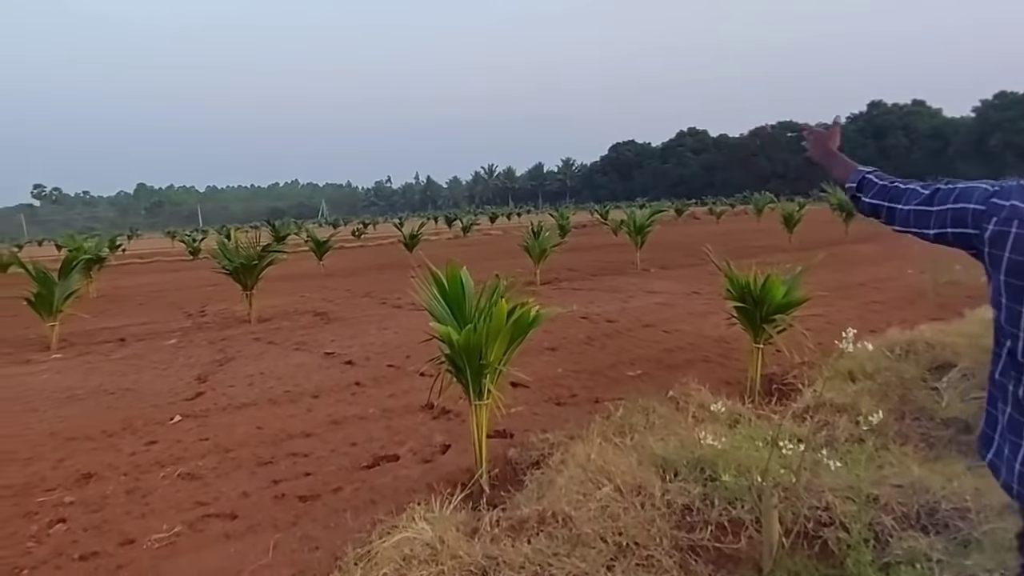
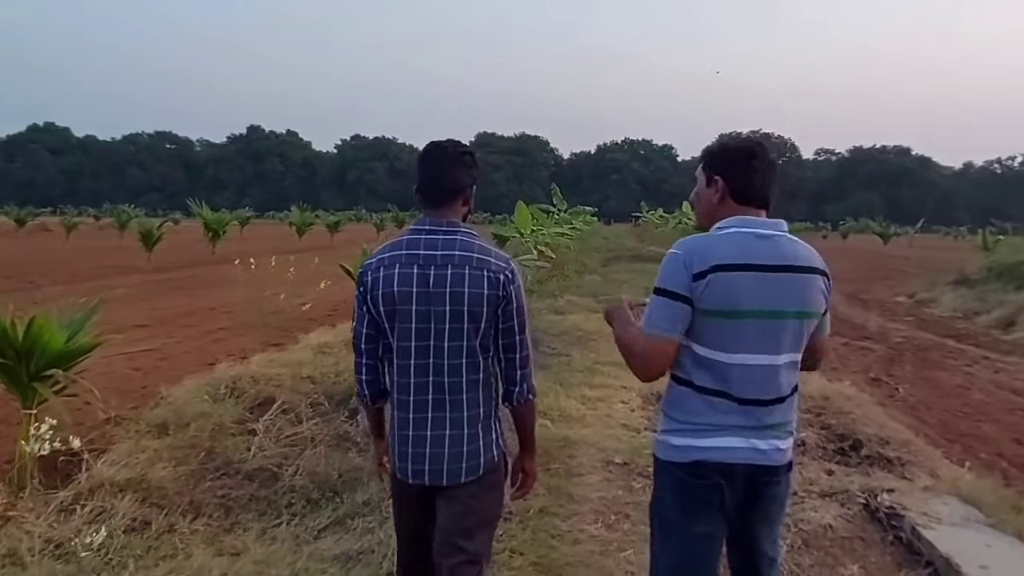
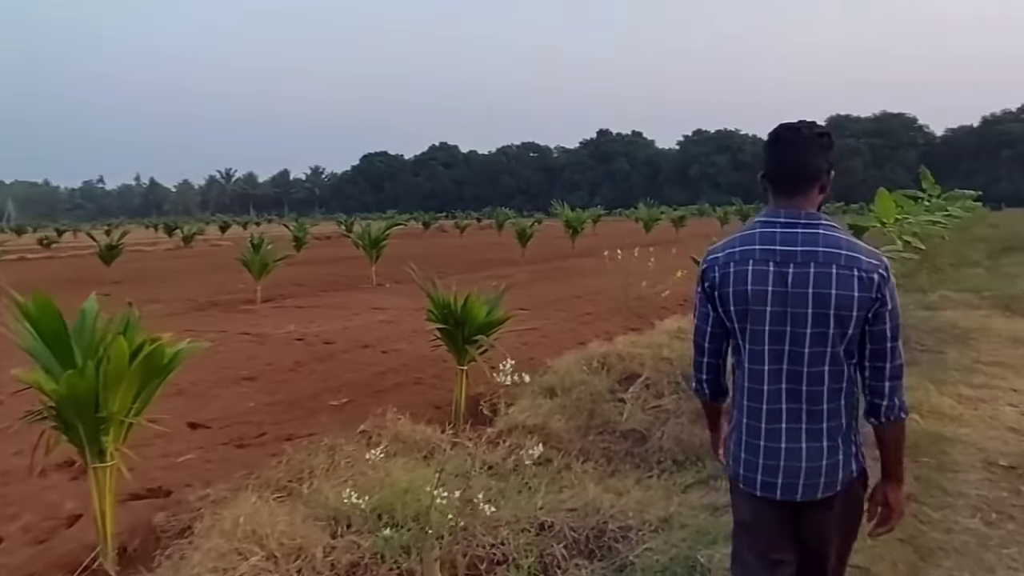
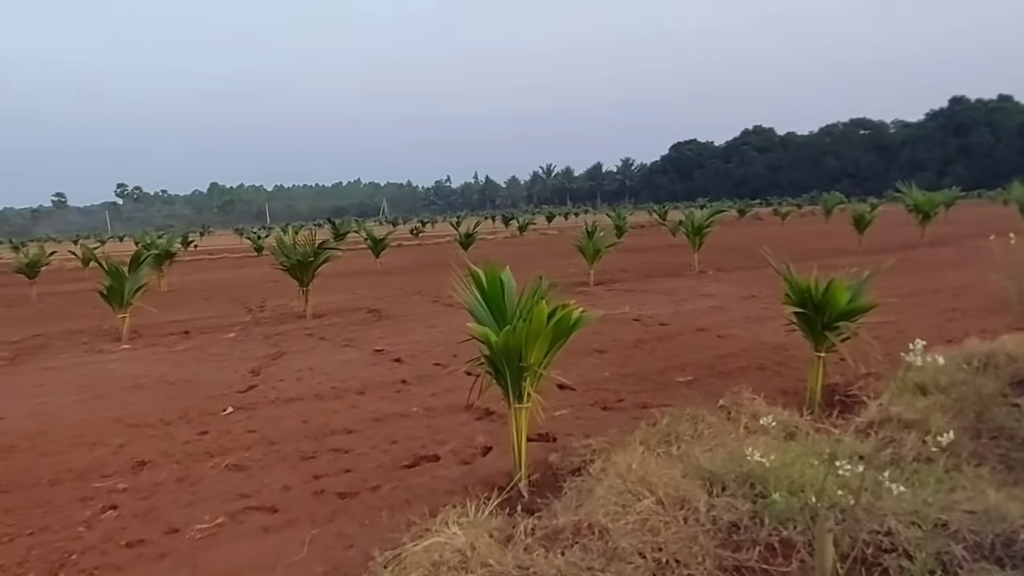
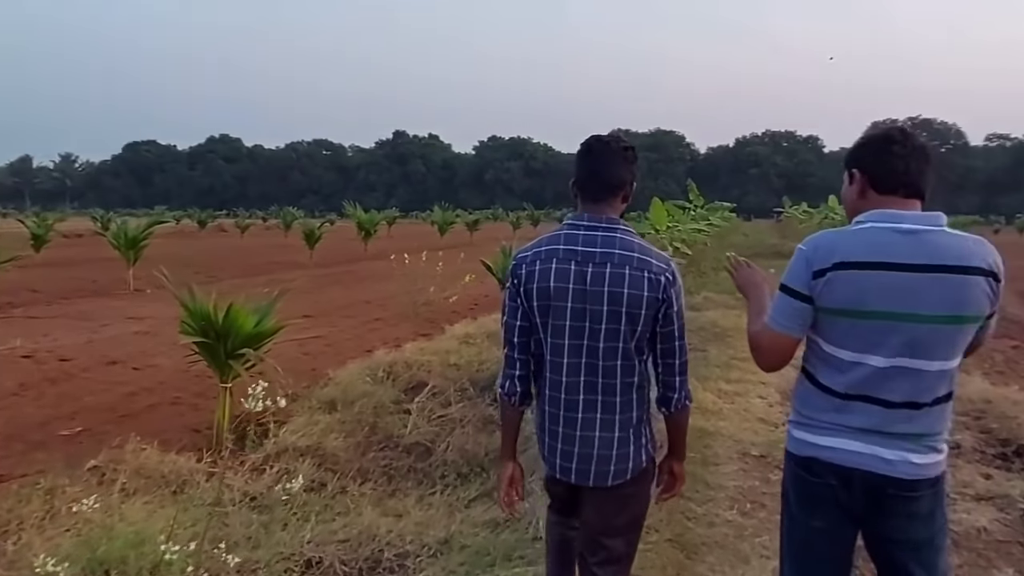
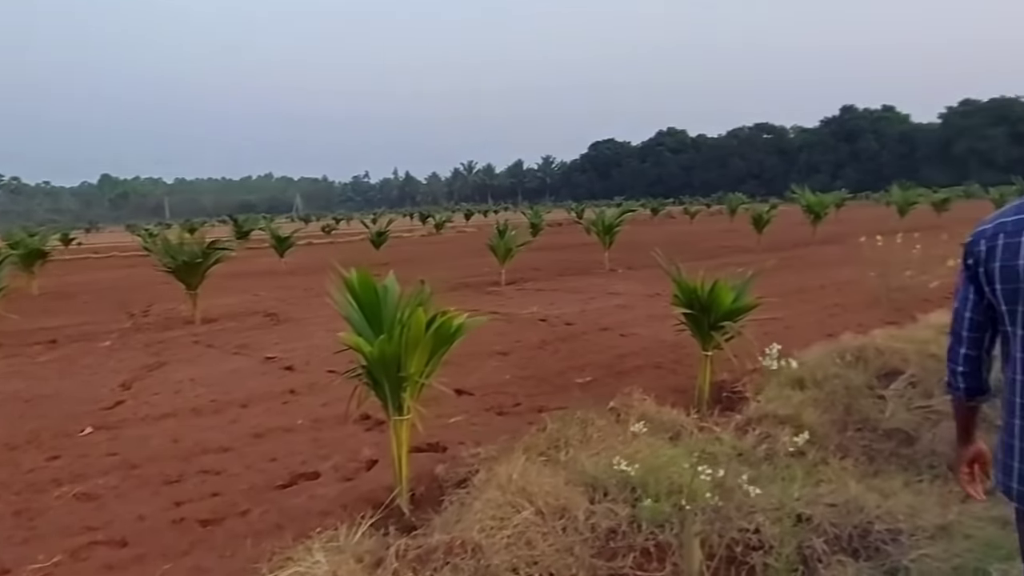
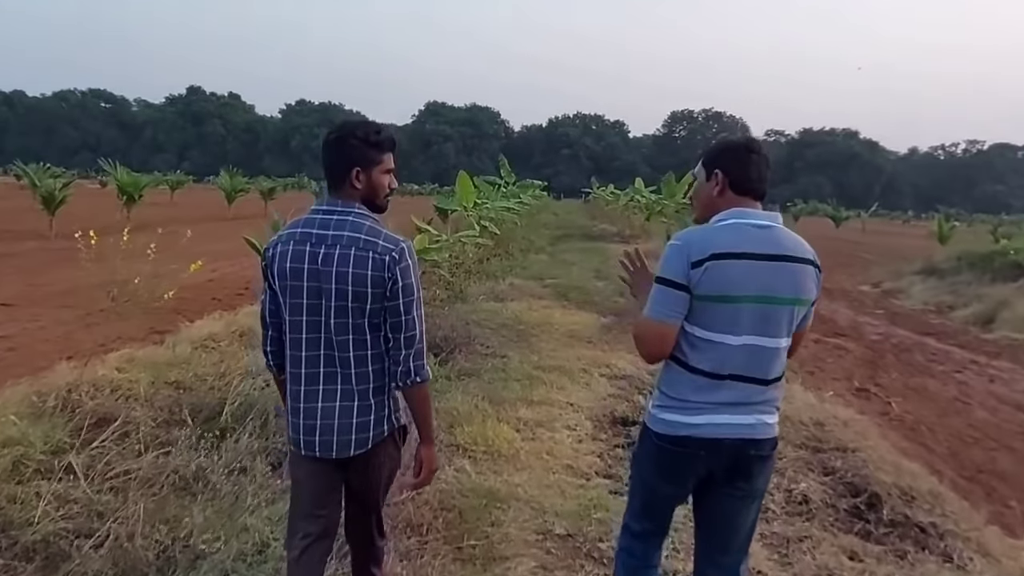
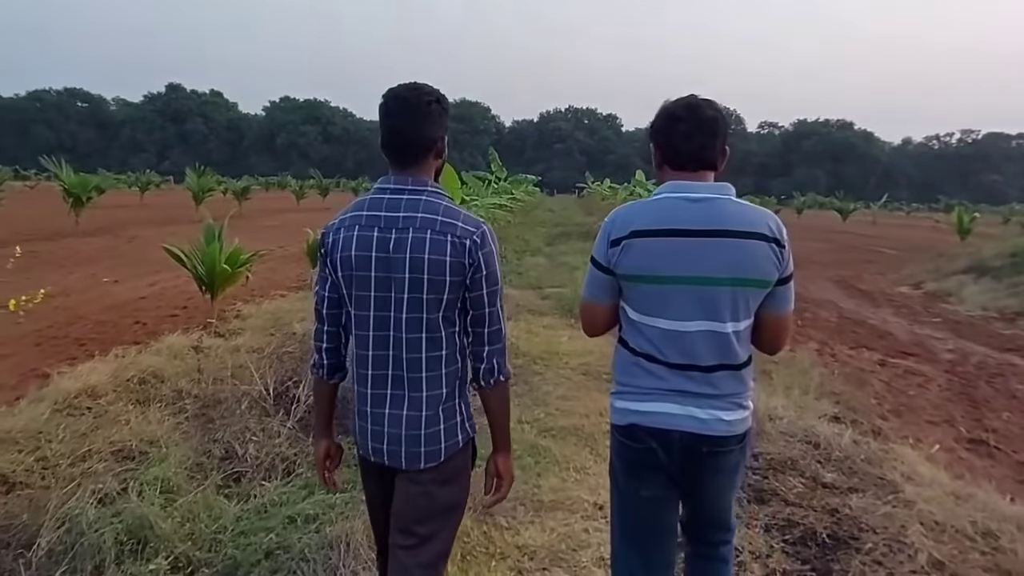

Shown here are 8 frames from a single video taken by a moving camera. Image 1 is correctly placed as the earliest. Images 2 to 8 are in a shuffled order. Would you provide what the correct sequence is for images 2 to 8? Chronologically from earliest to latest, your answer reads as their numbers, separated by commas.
4, 6, 3, 5, 2, 7, 8
